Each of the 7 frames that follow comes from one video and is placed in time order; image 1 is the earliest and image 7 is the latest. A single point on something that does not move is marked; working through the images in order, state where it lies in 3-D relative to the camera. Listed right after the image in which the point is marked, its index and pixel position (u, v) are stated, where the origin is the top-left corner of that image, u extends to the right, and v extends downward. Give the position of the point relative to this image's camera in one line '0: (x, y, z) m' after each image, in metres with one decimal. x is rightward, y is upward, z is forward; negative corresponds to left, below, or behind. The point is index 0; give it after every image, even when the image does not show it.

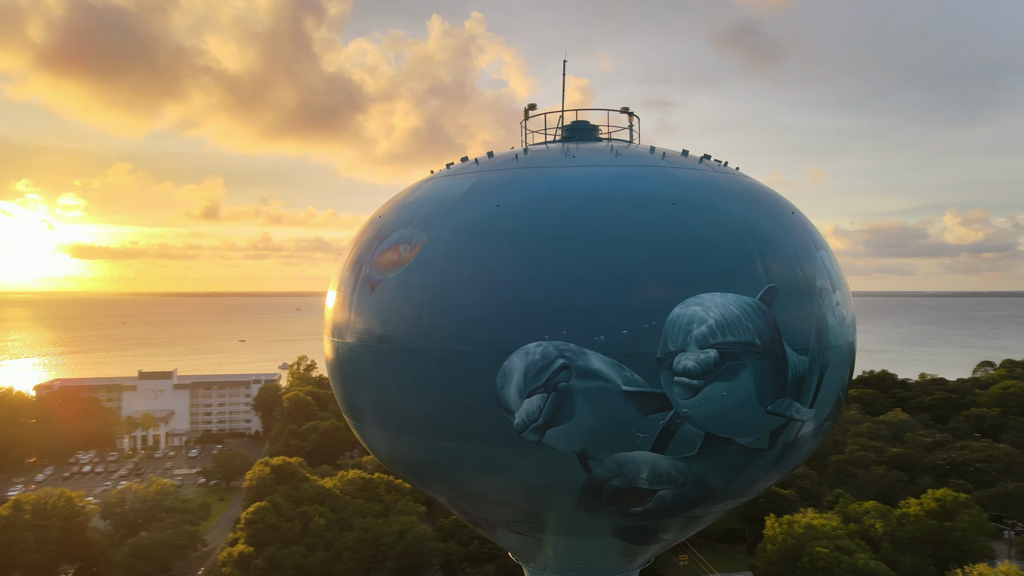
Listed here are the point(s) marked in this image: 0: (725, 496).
0: (+1.5, -1.5, +5.2) m
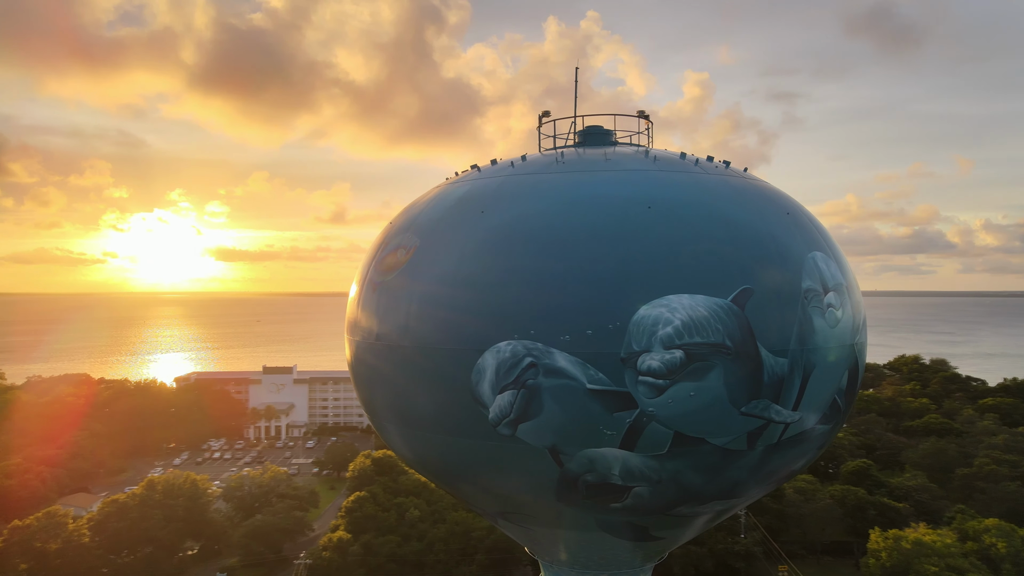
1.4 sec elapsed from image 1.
0: (+1.4, -1.5, +5.2) m
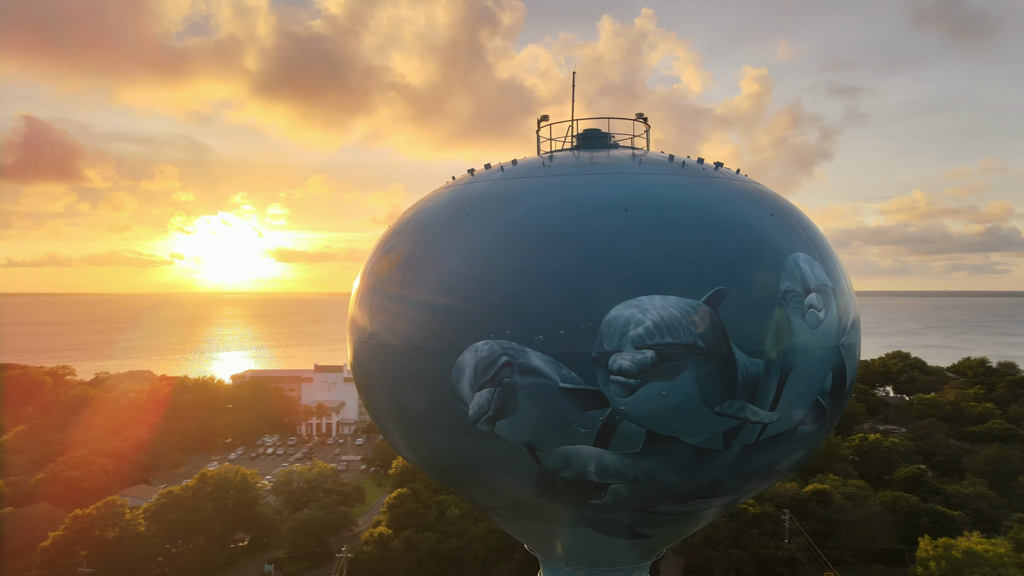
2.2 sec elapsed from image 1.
0: (+1.3, -1.5, +5.3) m
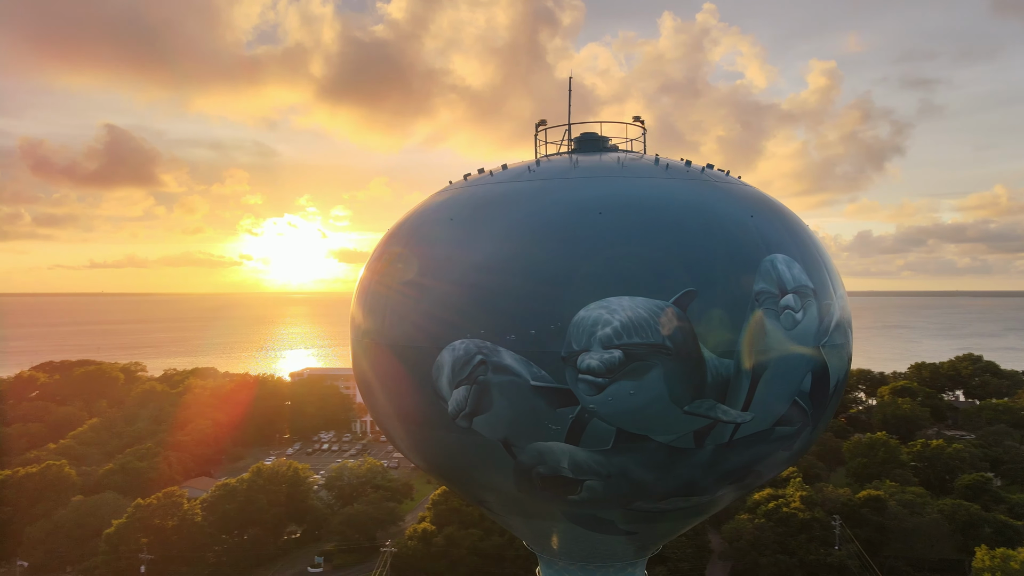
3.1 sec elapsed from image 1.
0: (+1.1, -1.5, +5.3) m
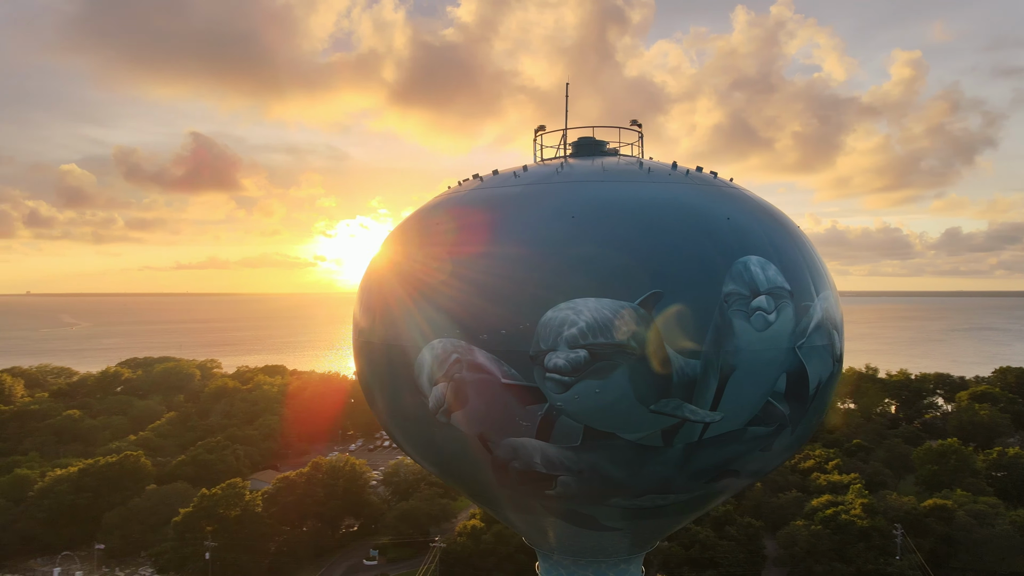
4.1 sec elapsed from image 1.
0: (+0.9, -1.5, +5.5) m
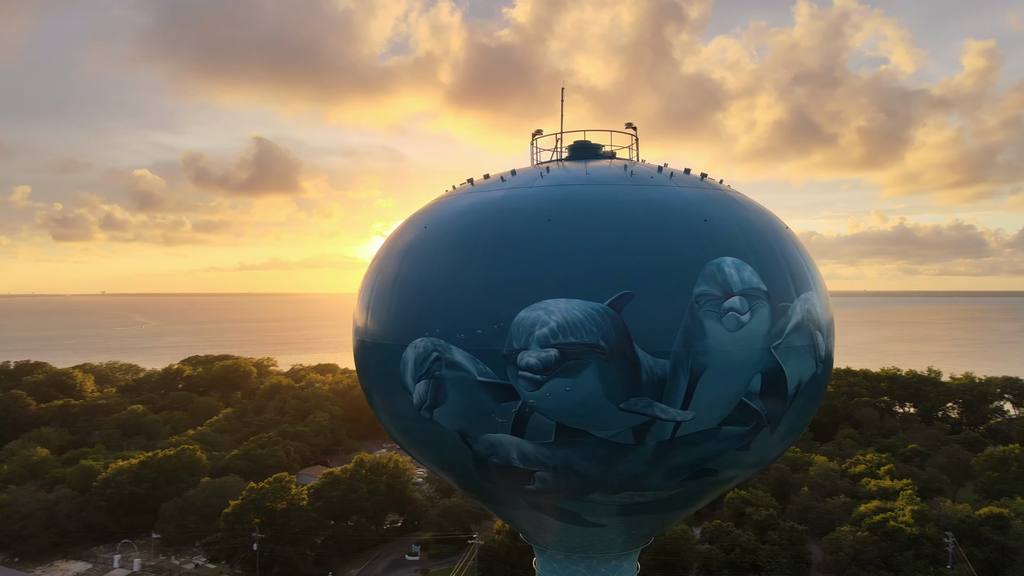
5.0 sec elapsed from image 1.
0: (+0.8, -1.5, +5.6) m
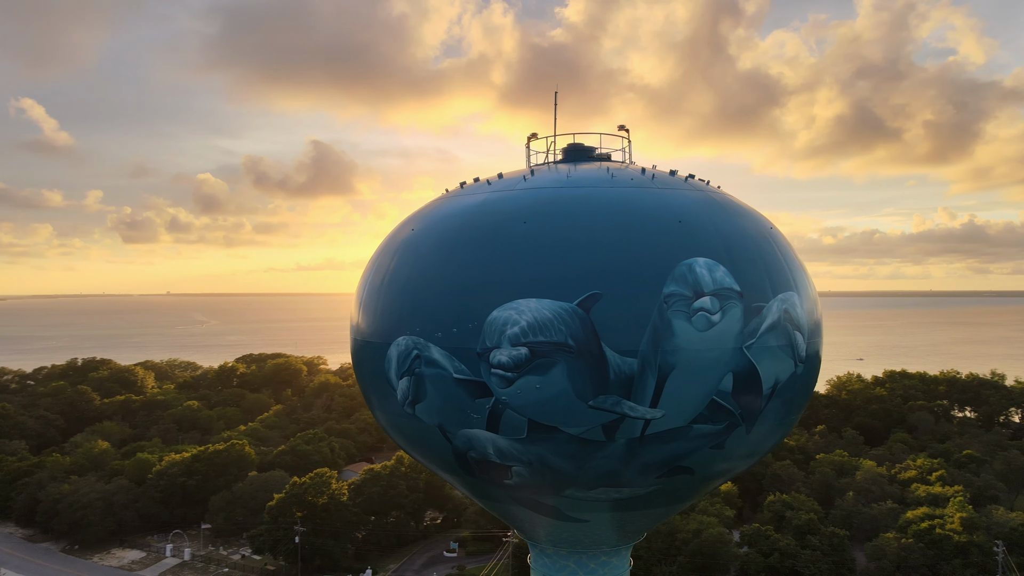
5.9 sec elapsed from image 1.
0: (+0.6, -1.5, +5.7) m
